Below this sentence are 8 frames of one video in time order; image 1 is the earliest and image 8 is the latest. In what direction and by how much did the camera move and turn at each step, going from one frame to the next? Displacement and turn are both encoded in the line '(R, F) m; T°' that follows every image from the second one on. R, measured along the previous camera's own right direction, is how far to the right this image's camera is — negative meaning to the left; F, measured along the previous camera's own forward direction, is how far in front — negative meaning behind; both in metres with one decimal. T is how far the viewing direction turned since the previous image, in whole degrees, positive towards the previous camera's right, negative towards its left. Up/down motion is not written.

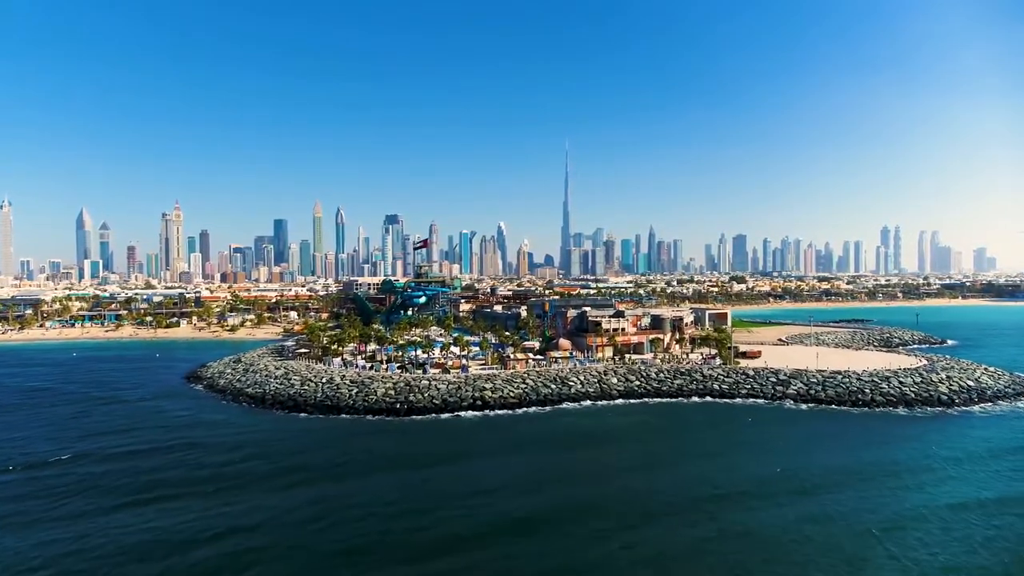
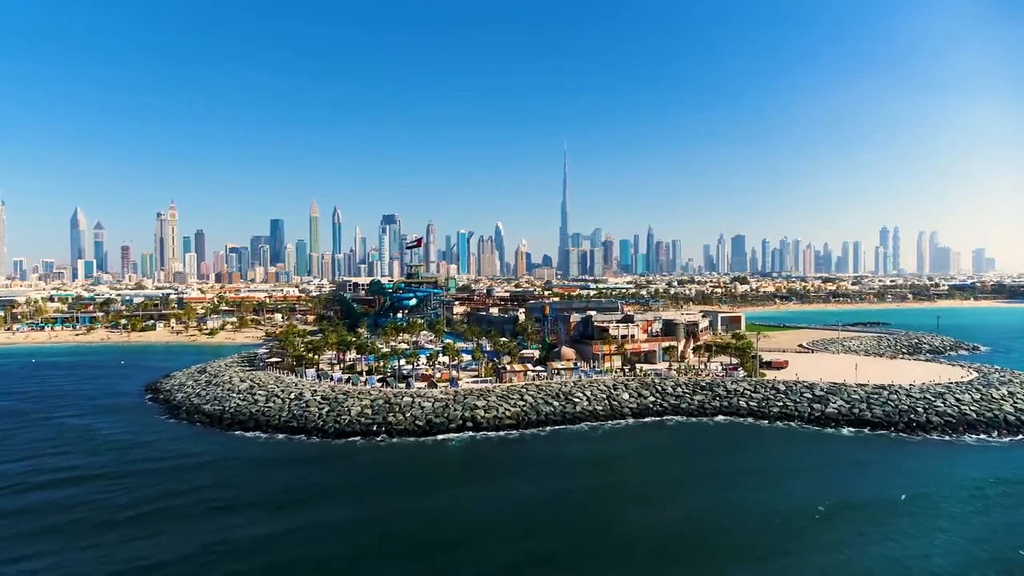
(+0.1, +7.7) m; 0°
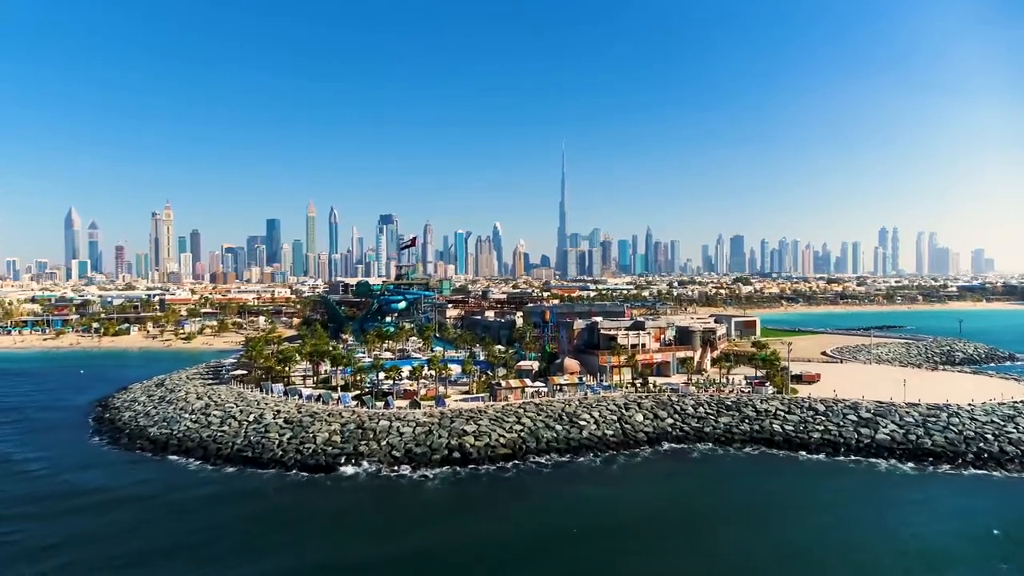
(+0.2, +7.4) m; 0°
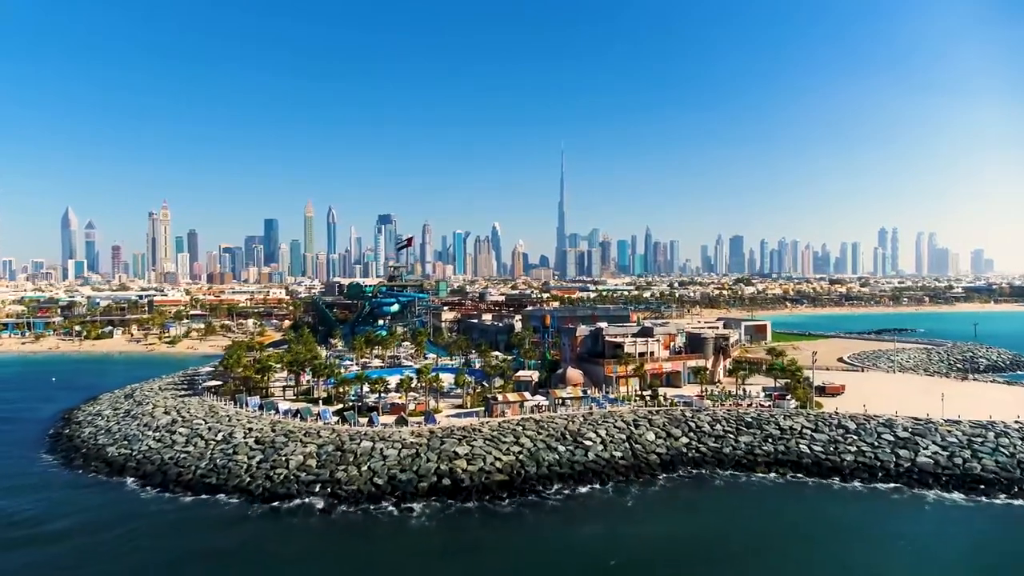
(+0.1, +4.5) m; 0°
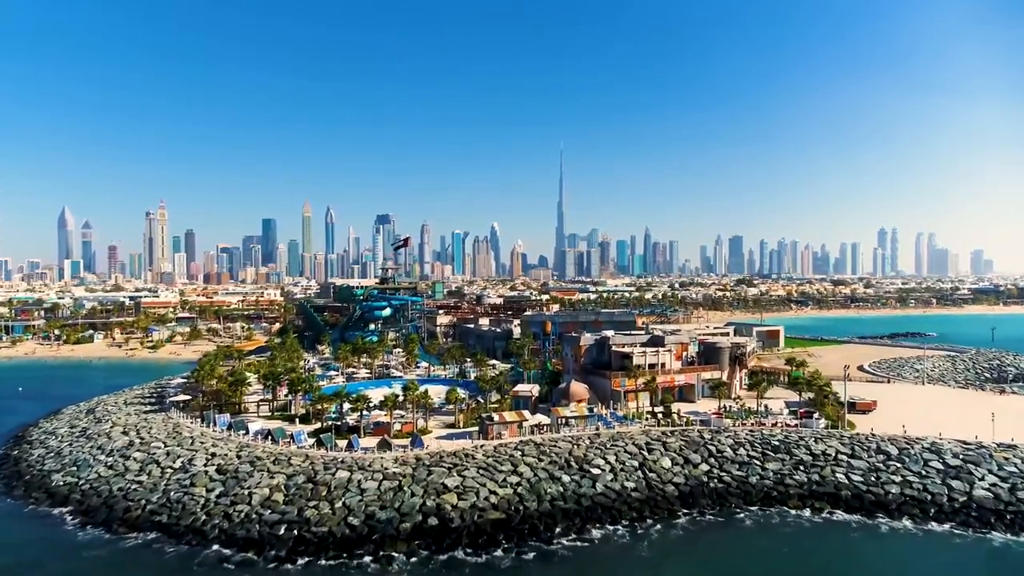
(+0.1, +4.8) m; 0°
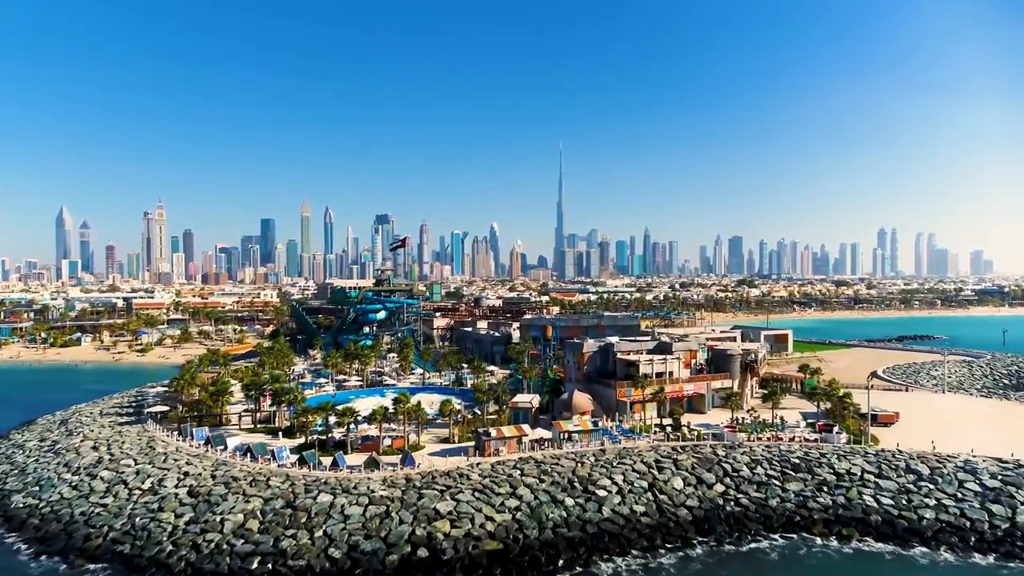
(0.0, +2.9) m; 0°
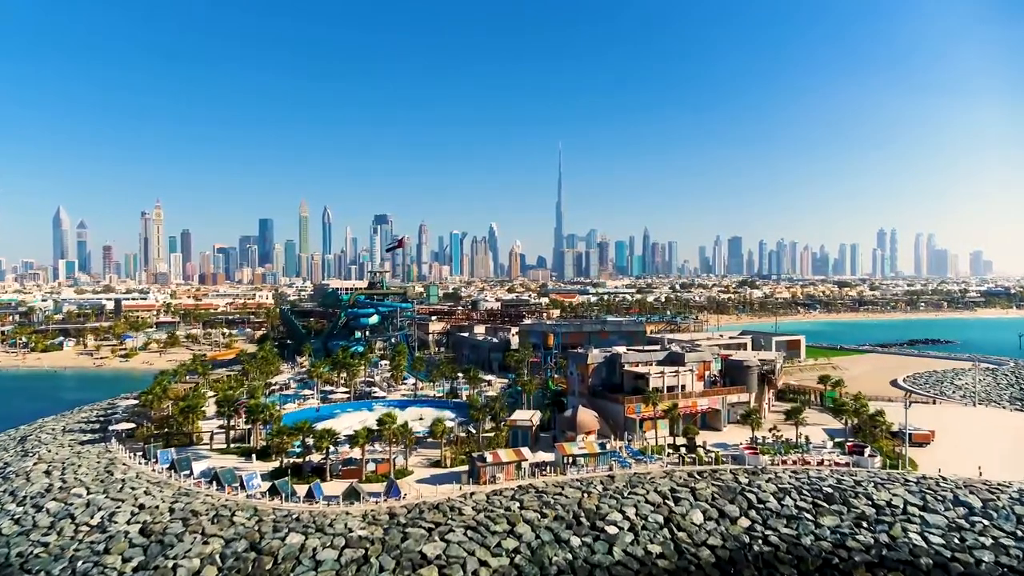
(0.0, +3.9) m; 0°
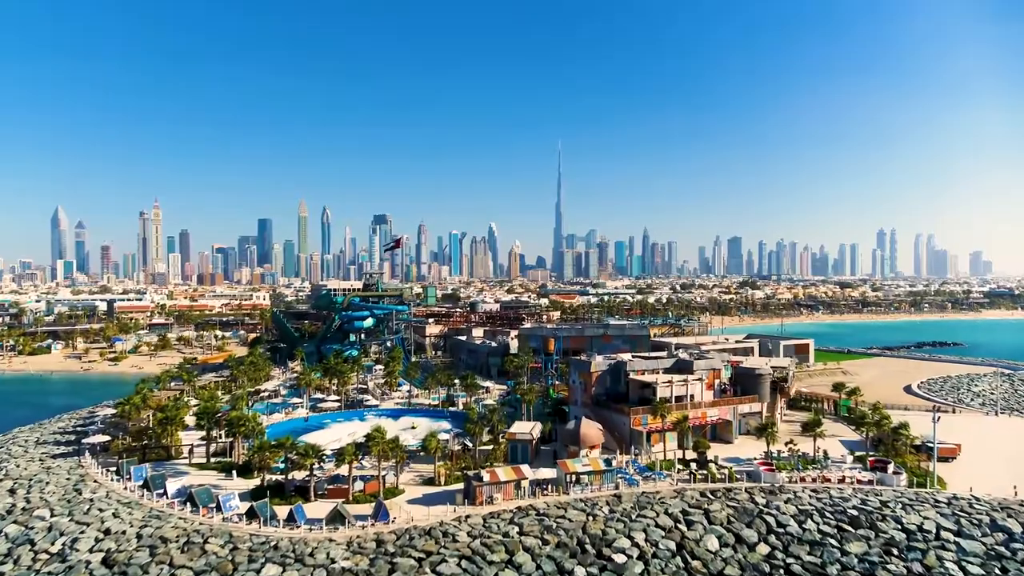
(0.0, +2.4) m; 0°
